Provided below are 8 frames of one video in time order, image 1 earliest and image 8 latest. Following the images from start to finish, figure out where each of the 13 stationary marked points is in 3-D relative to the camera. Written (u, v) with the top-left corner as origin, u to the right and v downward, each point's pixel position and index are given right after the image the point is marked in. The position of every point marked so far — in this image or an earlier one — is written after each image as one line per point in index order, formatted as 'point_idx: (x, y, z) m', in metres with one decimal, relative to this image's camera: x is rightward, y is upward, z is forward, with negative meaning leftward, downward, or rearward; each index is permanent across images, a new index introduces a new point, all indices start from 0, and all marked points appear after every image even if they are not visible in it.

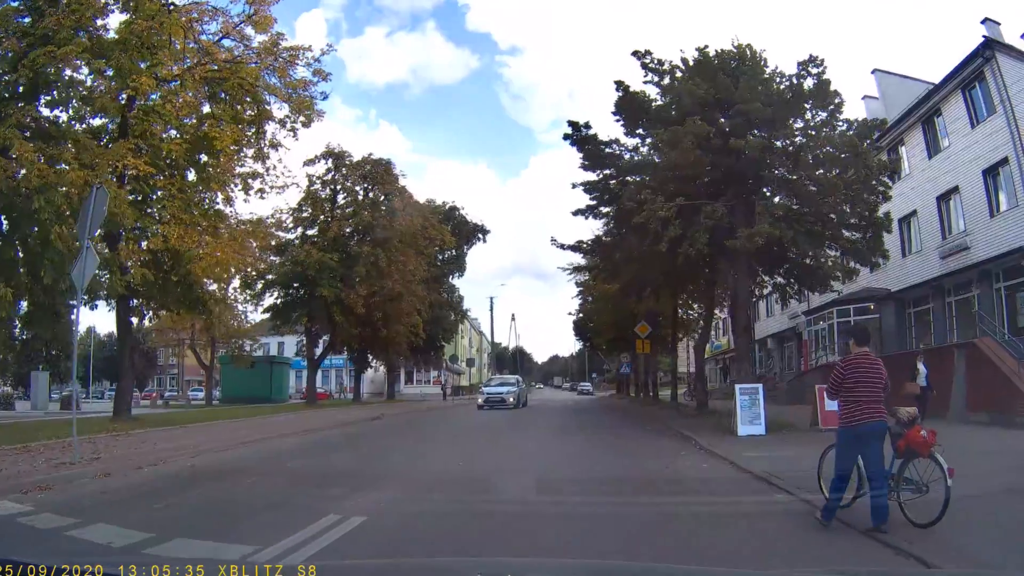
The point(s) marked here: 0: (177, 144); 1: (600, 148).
0: (-8.7, +3.7, +19.2) m
1: (+1.7, +2.9, +14.9) m
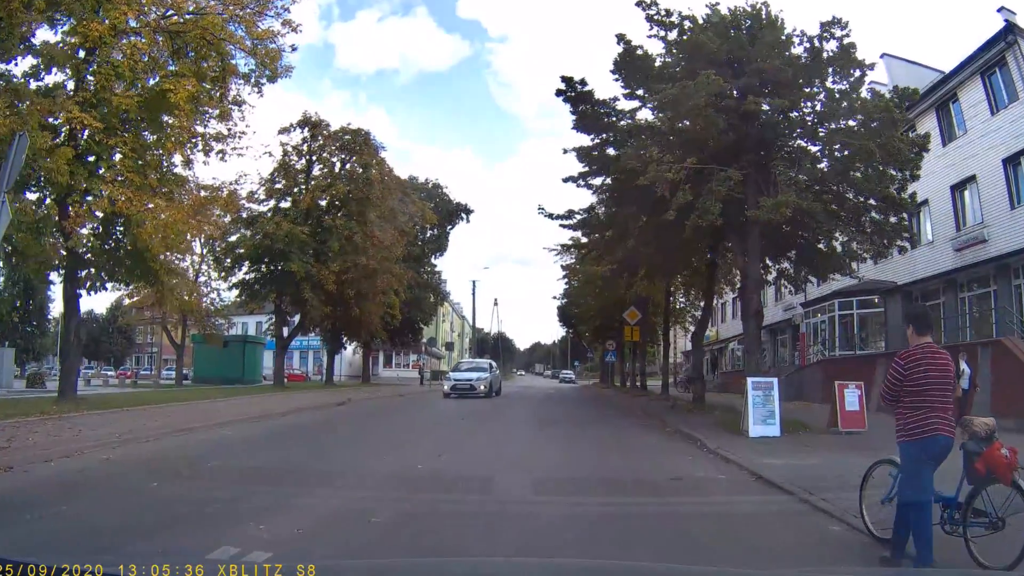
0: (-8.9, +4.4, +17.4) m
1: (+1.5, +3.2, +13.3) m
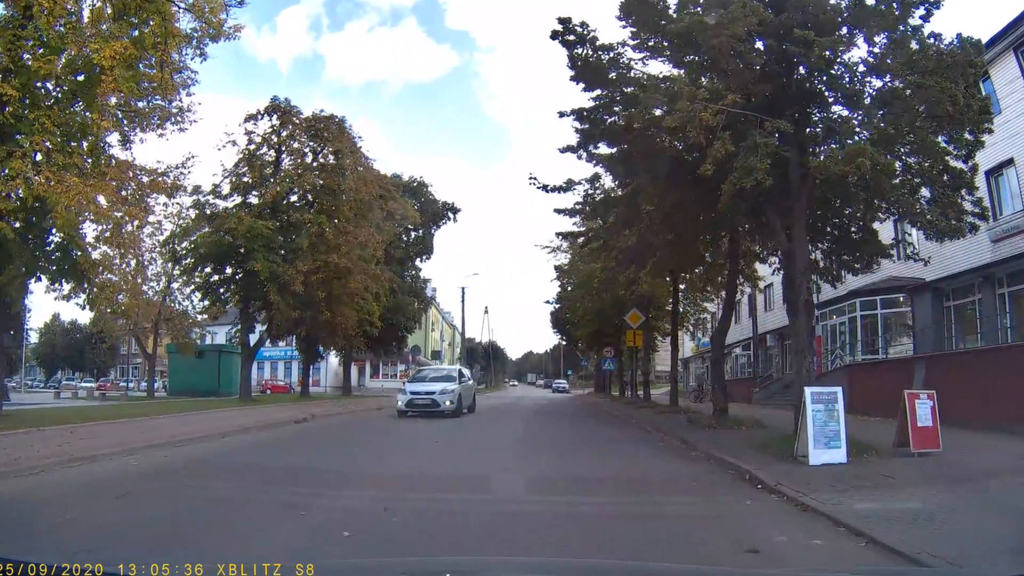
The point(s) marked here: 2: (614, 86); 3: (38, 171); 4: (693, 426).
0: (-9.2, +4.4, +15.0) m
1: (+1.3, +3.4, +11.1) m
2: (+1.5, +3.0, +11.1) m
3: (-9.6, +2.4, +15.0) m
4: (+3.3, -2.5, +13.7) m
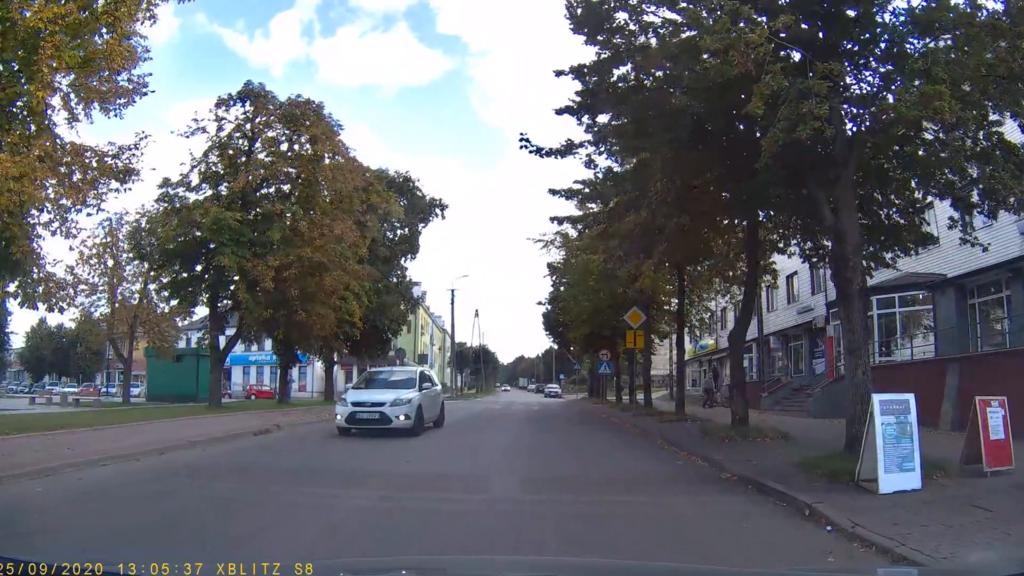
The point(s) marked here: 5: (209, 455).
0: (-9.4, +4.5, +13.4) m
1: (+1.1, +3.5, +9.5) m
2: (+1.4, +3.2, +9.6) m
3: (-9.8, +2.5, +13.3) m
4: (+3.2, -2.4, +12.1) m
5: (-5.8, -3.2, +14.0) m
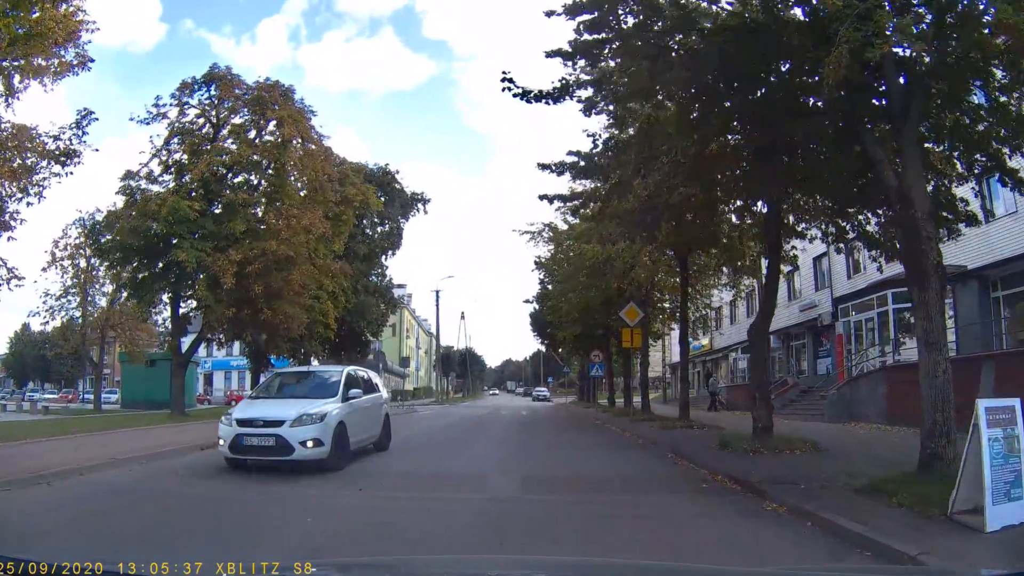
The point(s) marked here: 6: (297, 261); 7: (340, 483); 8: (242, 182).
0: (-9.7, +4.6, +11.7) m
1: (+0.9, +3.7, +8.0) m
2: (+1.1, +3.3, +8.1) m
3: (-10.0, +2.6, +11.7) m
4: (+3.0, -2.2, +10.6) m
5: (-6.1, -3.1, +12.4) m
6: (-5.8, +0.7, +20.1) m
7: (-2.7, -2.9, +10.6) m
8: (-7.3, +2.8, +19.9) m
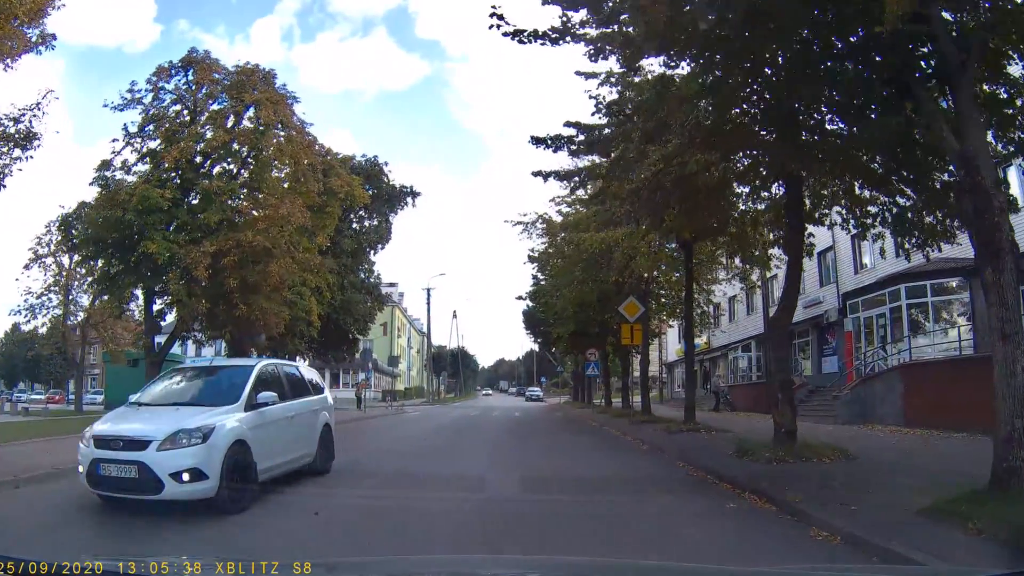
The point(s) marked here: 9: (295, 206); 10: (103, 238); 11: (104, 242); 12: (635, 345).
0: (-9.8, +4.8, +10.6) m
1: (+0.8, +3.8, +7.0) m
2: (+1.1, +3.5, +7.1) m
3: (-10.2, +2.7, +10.5) m
4: (+2.8, -2.1, +9.7) m
5: (-6.2, -2.9, +11.3) m
6: (-6.0, +0.8, +19.0) m
7: (-2.8, -2.8, +9.5) m
8: (-7.5, +3.0, +18.8) m
9: (-5.5, +2.1, +19.3) m
10: (-10.3, +1.3, +18.7) m
11: (-10.2, +1.1, +18.6) m
12: (+3.0, -1.4, +18.3) m
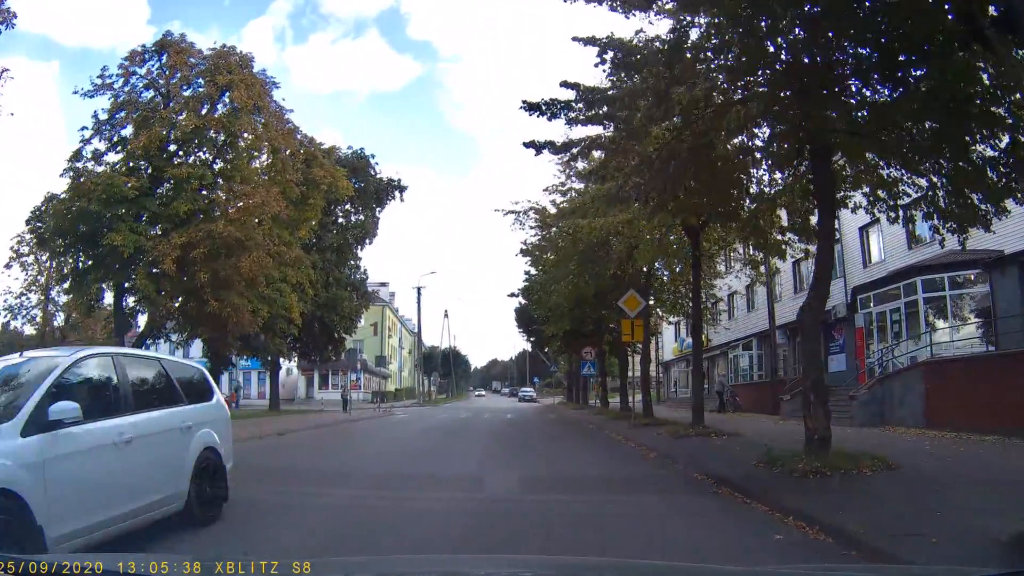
0: (-9.9, +4.9, +9.4) m
1: (+0.8, +3.9, +6.0) m
2: (+1.0, +3.6, +6.0) m
3: (-10.3, +2.8, +9.4) m
4: (+2.7, -2.0, +8.6) m
5: (-6.3, -2.8, +10.2) m
6: (-6.2, +0.9, +17.9) m
7: (-2.9, -2.7, +8.5) m
8: (-7.7, +3.1, +17.7) m
9: (-5.7, +2.2, +18.2) m
10: (-10.5, +1.4, +17.5) m
11: (-10.4, +1.2, +17.5) m
12: (+2.8, -1.2, +17.2) m
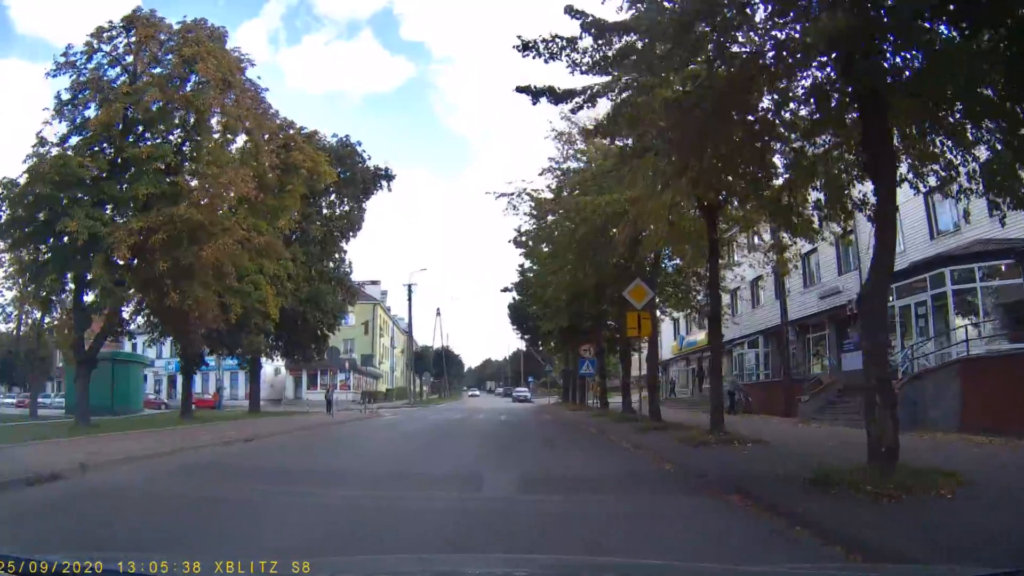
0: (-10.0, +5.0, +8.0) m
1: (+0.7, +4.1, +4.6) m
2: (+0.9, +3.8, +4.7) m
3: (-10.4, +3.0, +8.0) m
4: (+2.7, -1.8, +7.3) m
5: (-6.4, -2.6, +8.8) m
6: (-6.3, +1.1, +16.5) m
7: (-3.0, -2.5, +7.1) m
8: (-7.8, +3.2, +16.3) m
9: (-5.8, +2.4, +16.8) m
10: (-10.6, +1.5, +16.1) m
11: (-10.6, +1.4, +16.0) m
12: (+2.7, -1.1, +15.9) m
